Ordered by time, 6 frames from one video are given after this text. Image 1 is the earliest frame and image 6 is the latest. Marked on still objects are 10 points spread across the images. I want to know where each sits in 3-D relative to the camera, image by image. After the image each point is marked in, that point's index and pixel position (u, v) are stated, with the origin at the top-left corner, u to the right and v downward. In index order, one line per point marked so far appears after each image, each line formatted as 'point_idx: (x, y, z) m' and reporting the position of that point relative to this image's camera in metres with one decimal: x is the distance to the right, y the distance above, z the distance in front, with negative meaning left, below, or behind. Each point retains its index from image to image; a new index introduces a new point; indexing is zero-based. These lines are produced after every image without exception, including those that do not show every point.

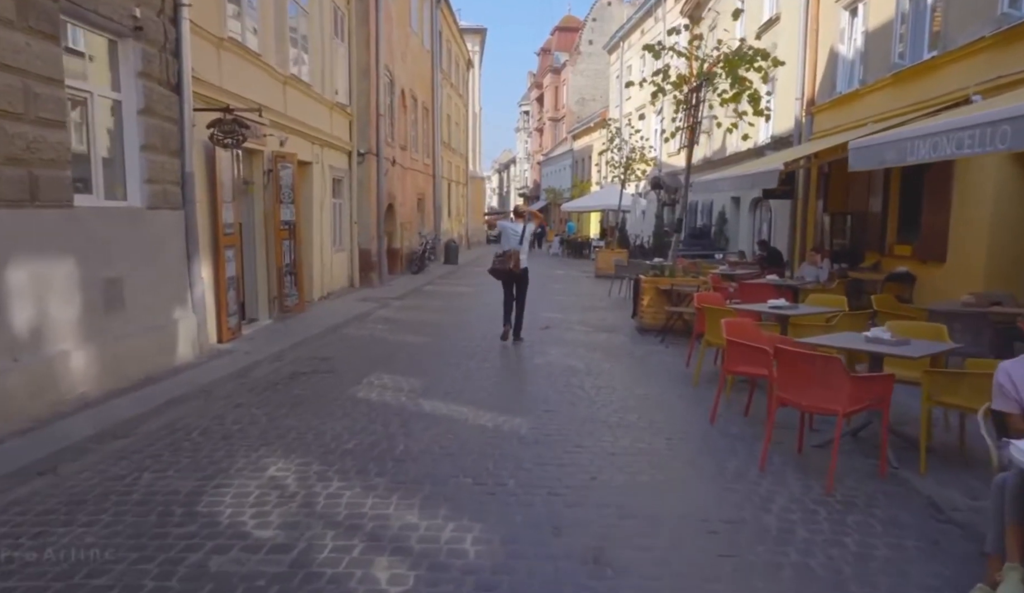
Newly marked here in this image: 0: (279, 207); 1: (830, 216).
0: (-3.8, +1.5, +11.3) m
1: (+6.3, +1.6, +13.9) m
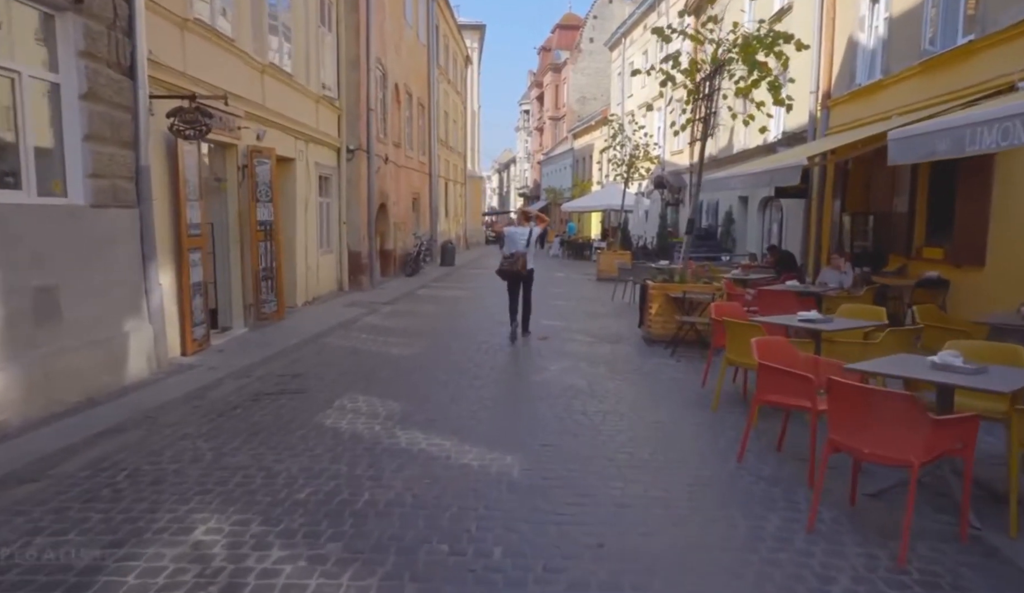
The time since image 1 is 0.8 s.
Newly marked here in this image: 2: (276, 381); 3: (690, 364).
0: (-3.8, +1.4, +10.4) m
1: (+6.3, +1.5, +13.0) m
2: (-2.4, -0.9, +7.2) m
3: (+2.0, -0.8, +8.0) m
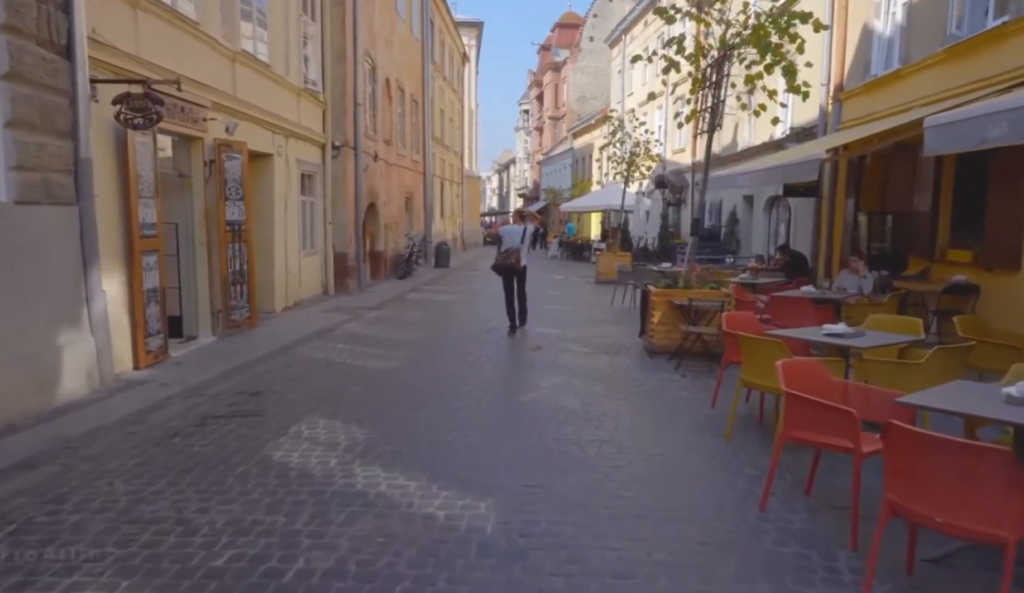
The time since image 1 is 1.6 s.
0: (-4.0, +1.3, +9.6) m
1: (+6.1, +1.4, +12.2) m
2: (-2.6, -1.0, +6.4) m
3: (+1.9, -0.9, +7.2) m
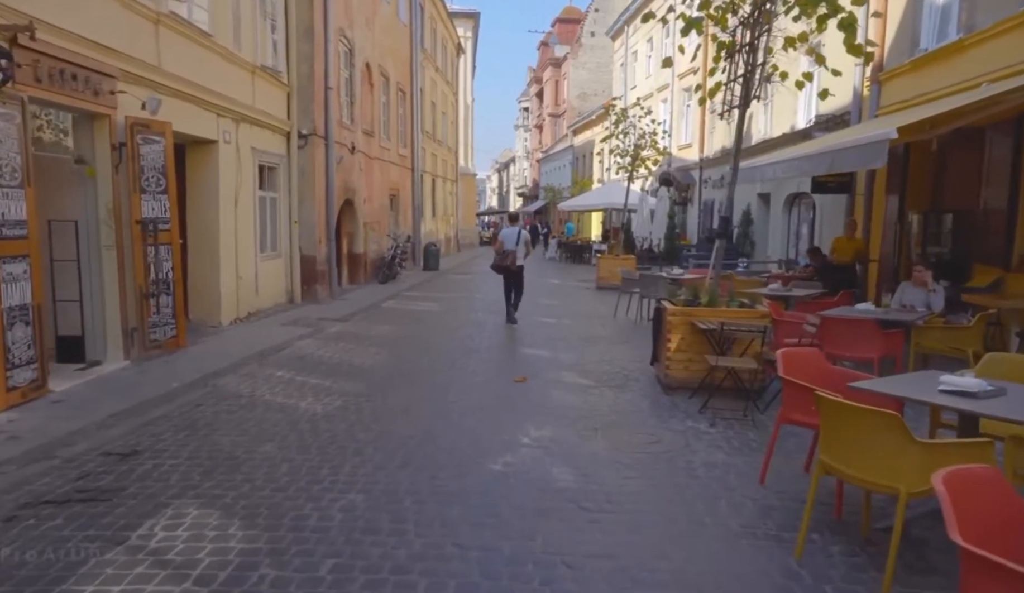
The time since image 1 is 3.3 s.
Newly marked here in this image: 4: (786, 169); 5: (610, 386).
0: (-4.2, +1.1, +7.8) m
1: (+5.9, +1.2, +10.3) m
2: (-2.8, -1.1, +4.6) m
3: (+1.7, -1.0, +5.4) m
4: (+3.8, +1.8, +9.6) m
5: (+1.0, -0.9, +7.0) m
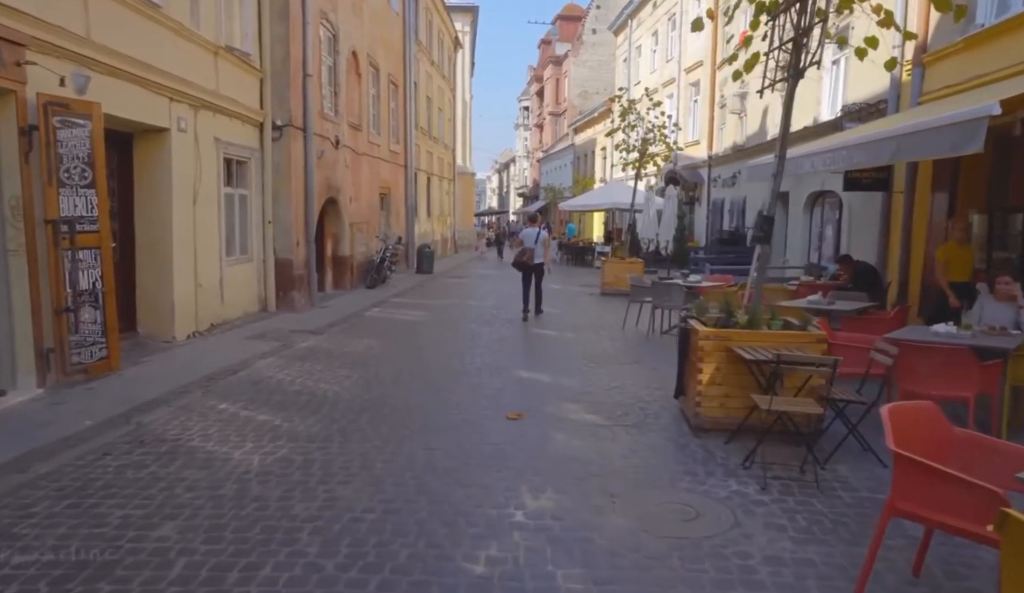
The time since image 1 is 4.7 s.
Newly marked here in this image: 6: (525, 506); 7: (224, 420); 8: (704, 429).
0: (-4.2, +1.0, +6.5) m
1: (+5.9, +1.0, +9.0) m
2: (-2.9, -1.3, +3.3) m
3: (+1.6, -1.2, +4.0) m
4: (+3.7, +1.6, +8.3) m
5: (+0.9, -1.0, +5.7) m
6: (+0.1, -1.2, +4.0) m
7: (-2.4, -1.0, +5.9) m
8: (+1.4, -1.0, +5.3) m
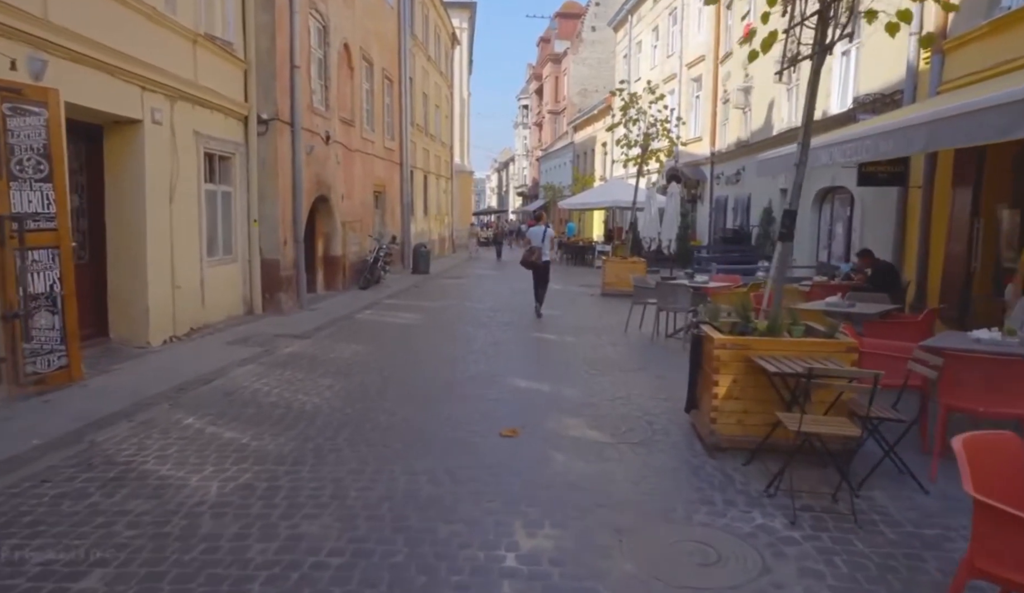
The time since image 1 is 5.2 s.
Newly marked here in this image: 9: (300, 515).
0: (-4.3, +0.9, +5.9) m
1: (+5.8, +1.0, +8.4) m
2: (-2.9, -1.3, +2.7) m
3: (+1.6, -1.2, +3.5) m
4: (+3.7, +1.6, +7.7) m
5: (+0.9, -1.1, +5.1) m
6: (0.0, -1.2, +3.4) m
7: (-2.4, -1.1, +5.3) m
8: (+1.4, -1.0, +4.7) m
9: (-1.2, -1.2, +3.8) m
